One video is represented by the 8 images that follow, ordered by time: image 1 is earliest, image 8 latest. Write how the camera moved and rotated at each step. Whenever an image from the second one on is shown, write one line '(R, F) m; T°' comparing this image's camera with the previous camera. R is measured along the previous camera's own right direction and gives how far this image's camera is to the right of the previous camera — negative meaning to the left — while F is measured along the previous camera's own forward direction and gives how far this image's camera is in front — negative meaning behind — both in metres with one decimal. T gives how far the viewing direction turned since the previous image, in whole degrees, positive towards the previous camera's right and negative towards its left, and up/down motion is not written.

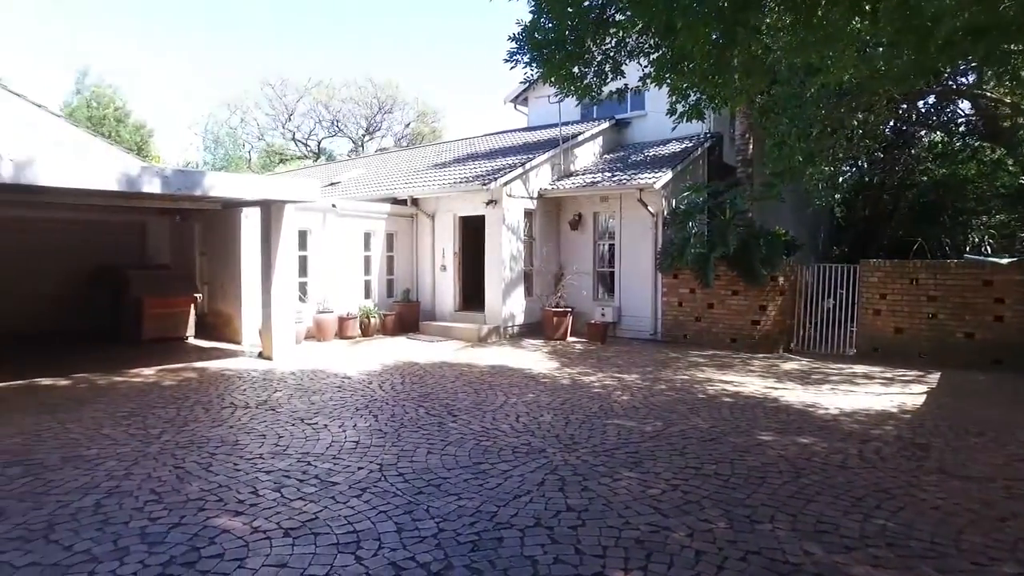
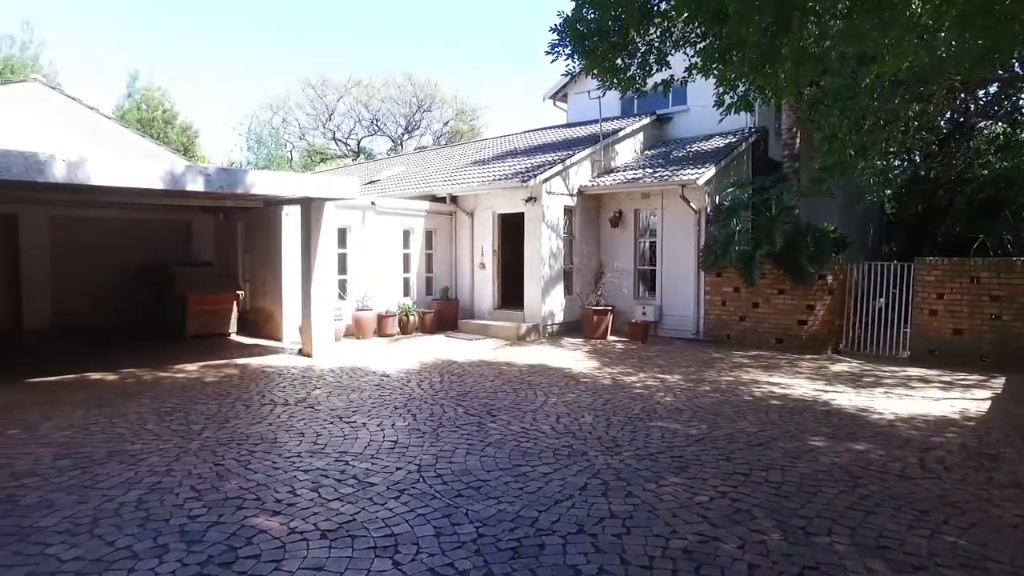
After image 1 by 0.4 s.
(0.0, +0.1) m; -3°
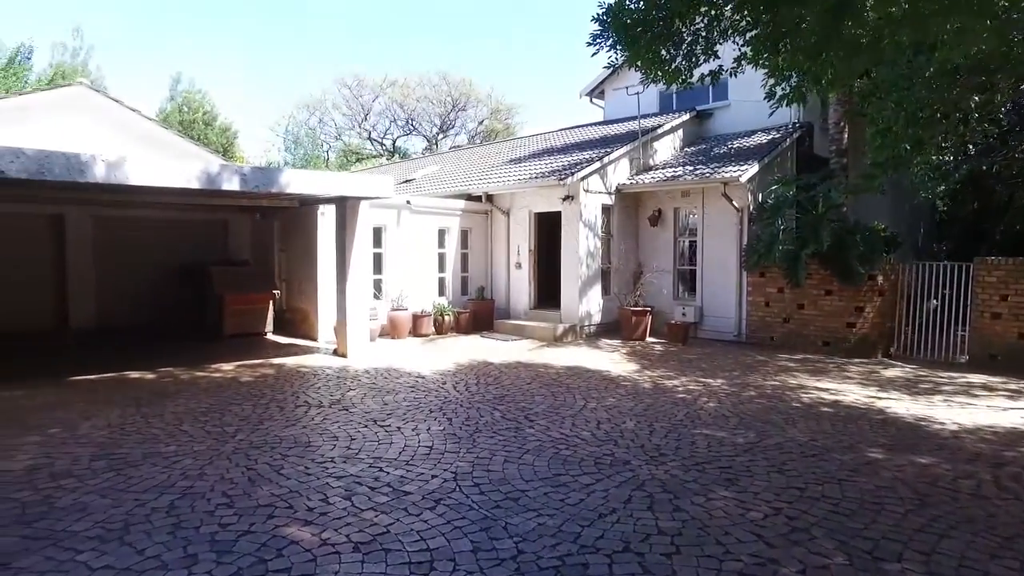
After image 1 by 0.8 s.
(0.0, +0.2) m; -3°
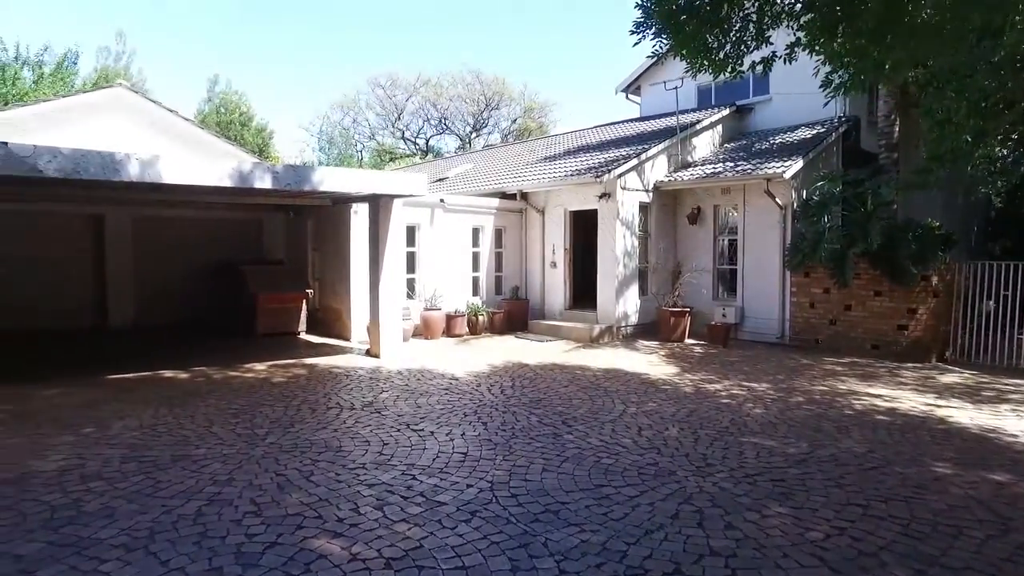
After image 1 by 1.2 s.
(0.0, +0.2) m; -3°
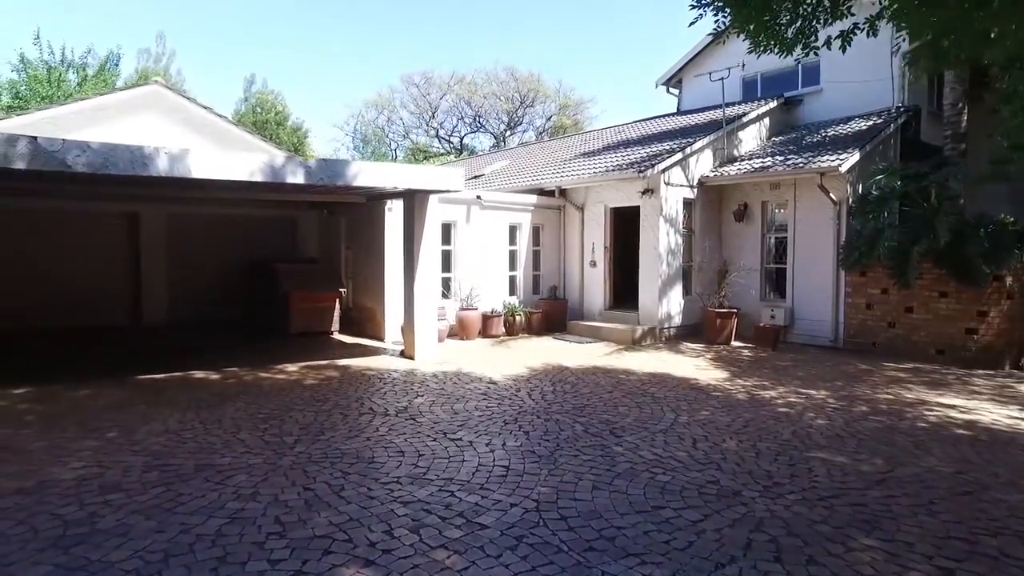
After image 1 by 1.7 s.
(-0.1, +0.4) m; -3°
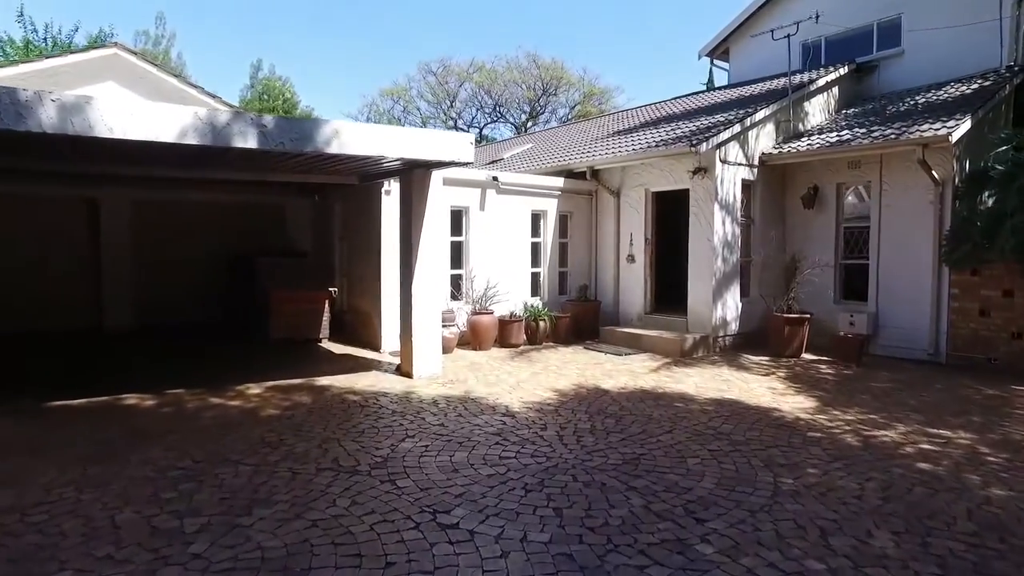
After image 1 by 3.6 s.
(0.0, +2.0) m; -2°
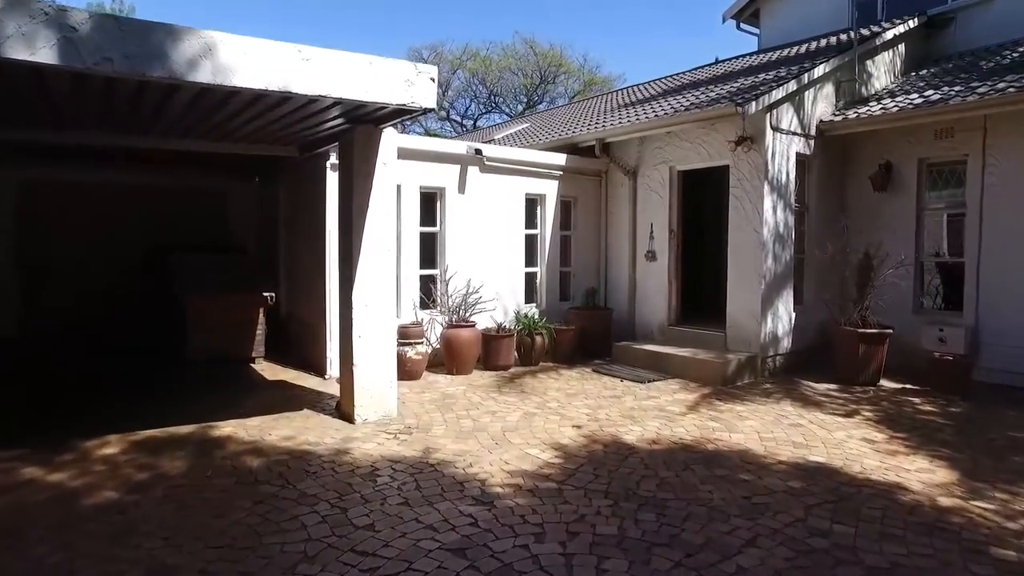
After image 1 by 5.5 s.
(+0.1, +2.3) m; 0°
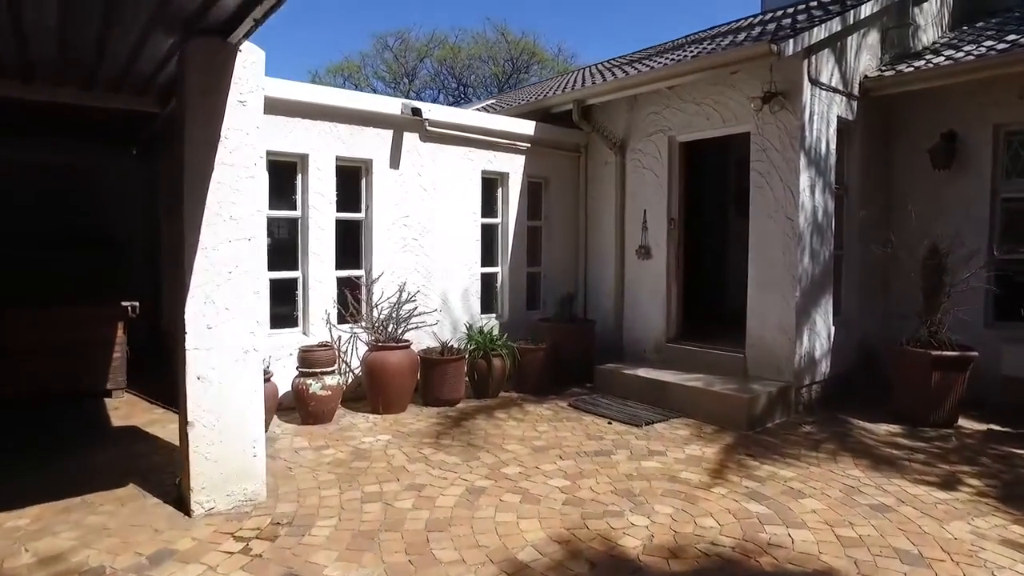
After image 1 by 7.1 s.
(+0.2, +2.0) m; +2°
